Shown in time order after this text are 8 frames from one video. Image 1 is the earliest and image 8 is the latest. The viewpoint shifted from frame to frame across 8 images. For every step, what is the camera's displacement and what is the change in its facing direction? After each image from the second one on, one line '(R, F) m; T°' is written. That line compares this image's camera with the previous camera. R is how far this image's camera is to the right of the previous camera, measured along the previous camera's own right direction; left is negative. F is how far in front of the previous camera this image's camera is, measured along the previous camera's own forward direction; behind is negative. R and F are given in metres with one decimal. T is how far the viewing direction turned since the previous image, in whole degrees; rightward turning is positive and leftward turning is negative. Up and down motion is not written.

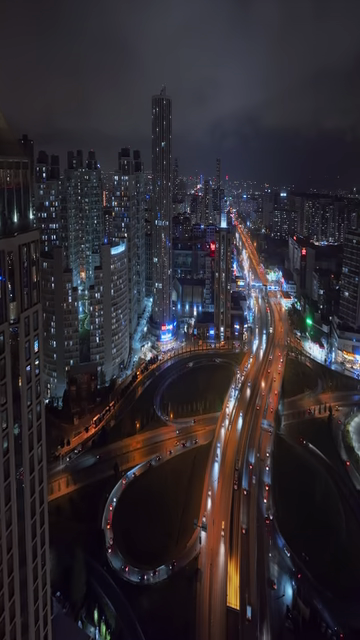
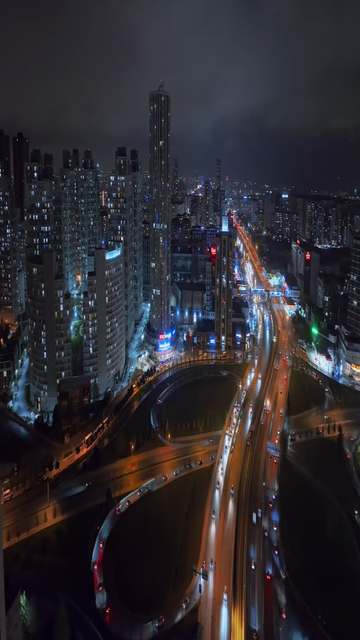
(0.0, +1.9) m; 0°
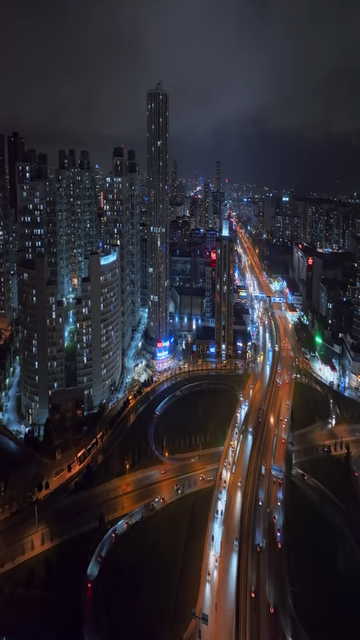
(0.0, +1.4) m; 0°
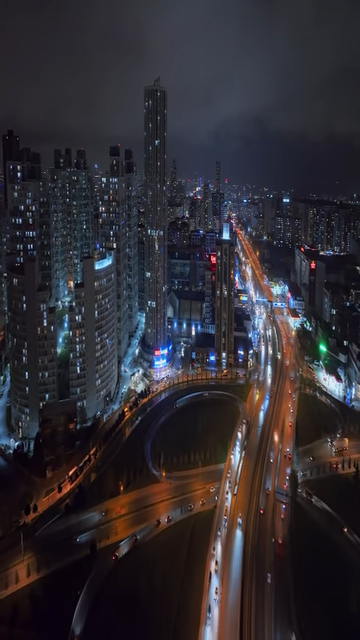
(0.0, +1.4) m; 0°
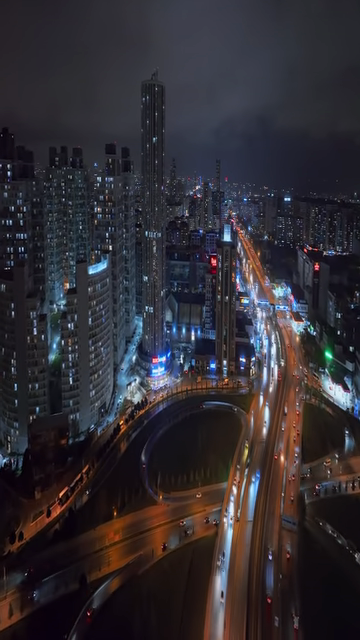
(+0.1, +1.5) m; 0°
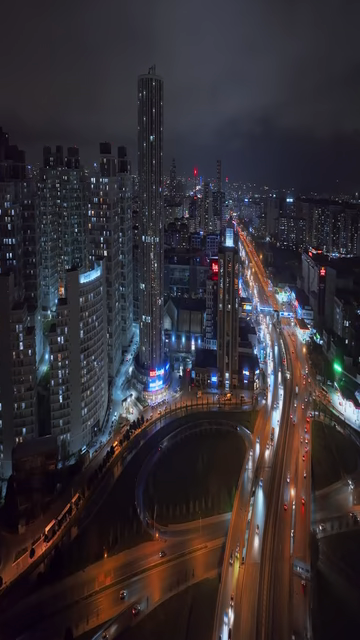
(+0.1, +1.9) m; 0°
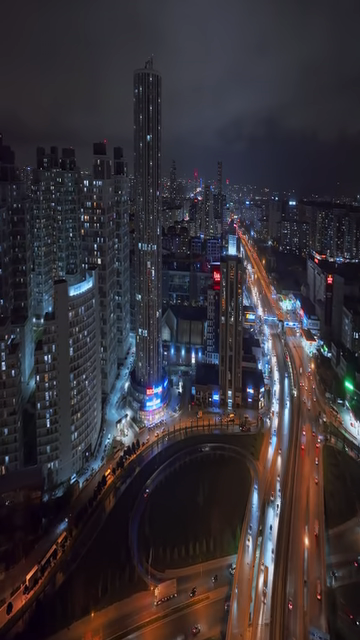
(0.0, +2.1) m; 0°
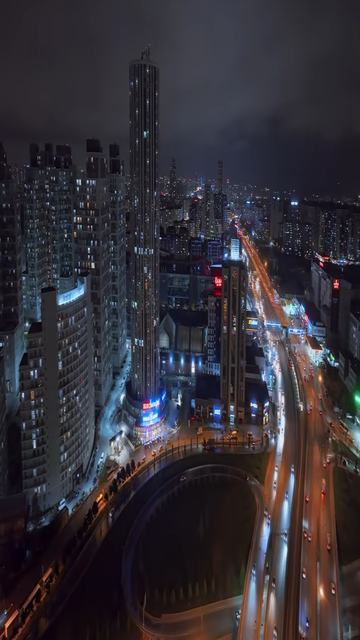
(0.0, +1.8) m; 0°
